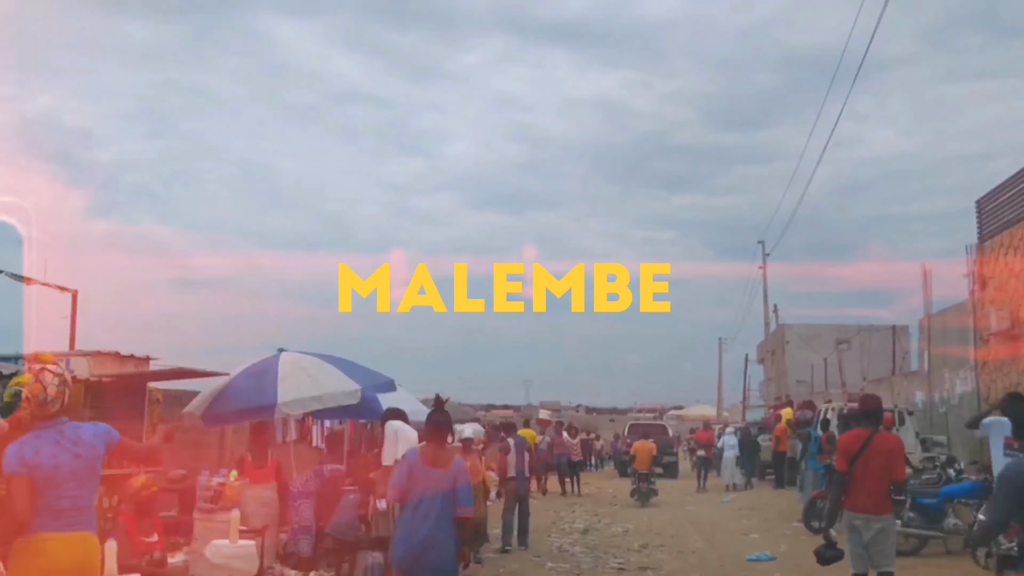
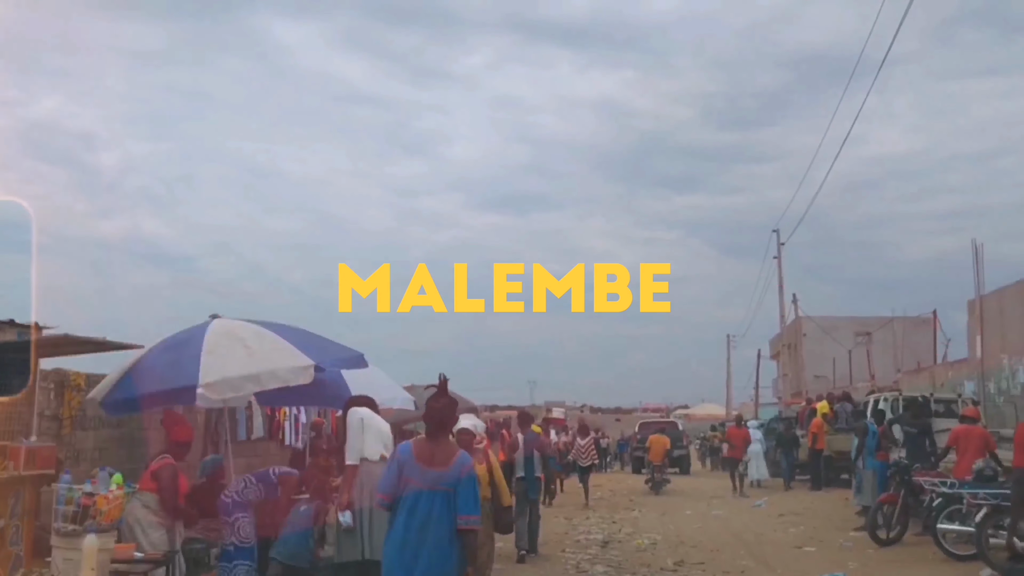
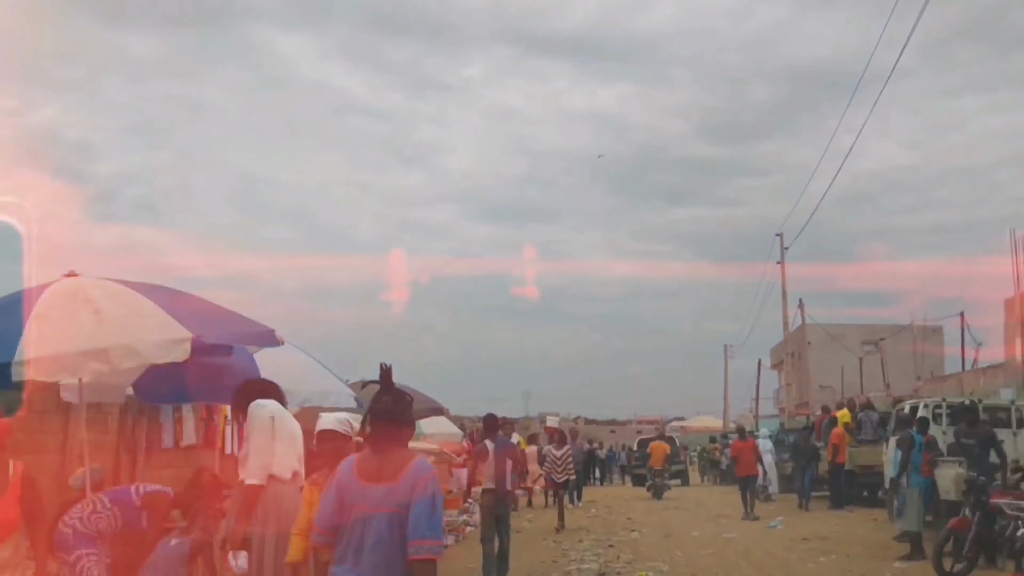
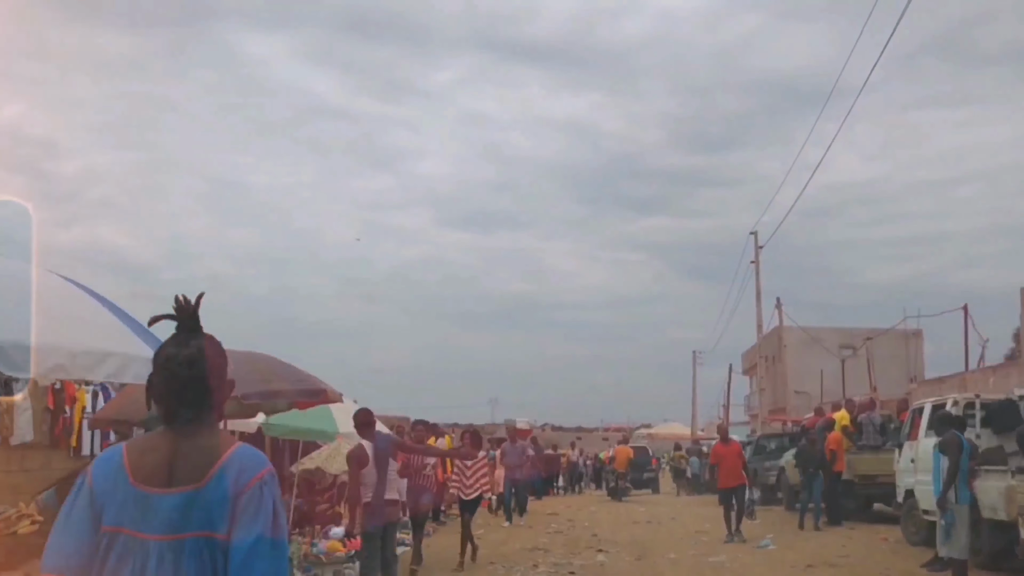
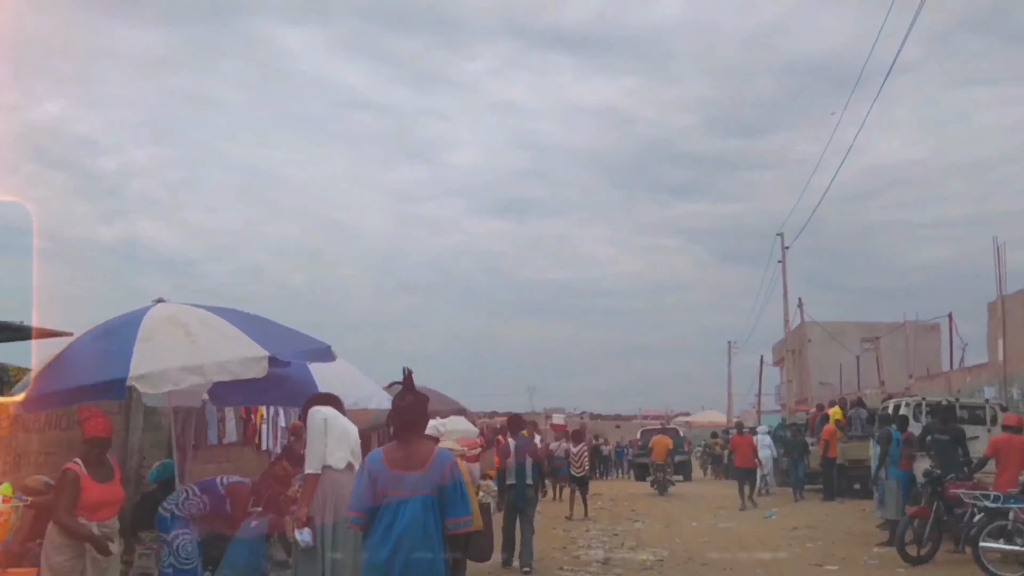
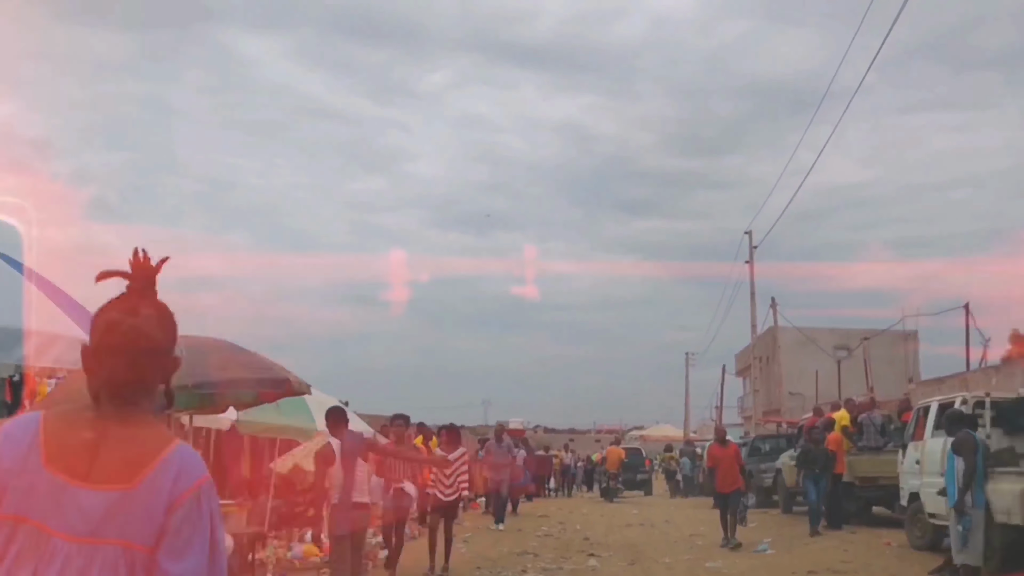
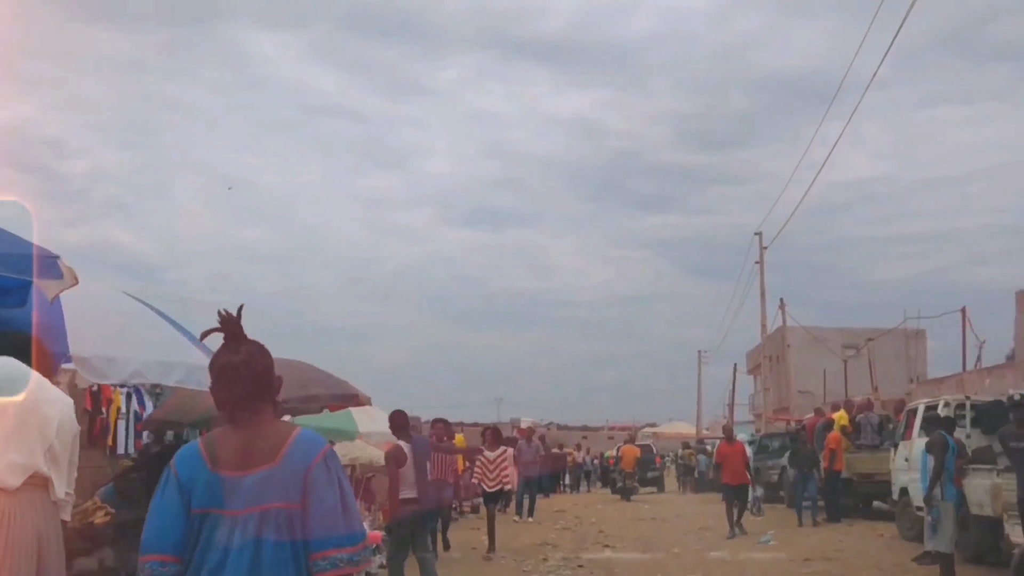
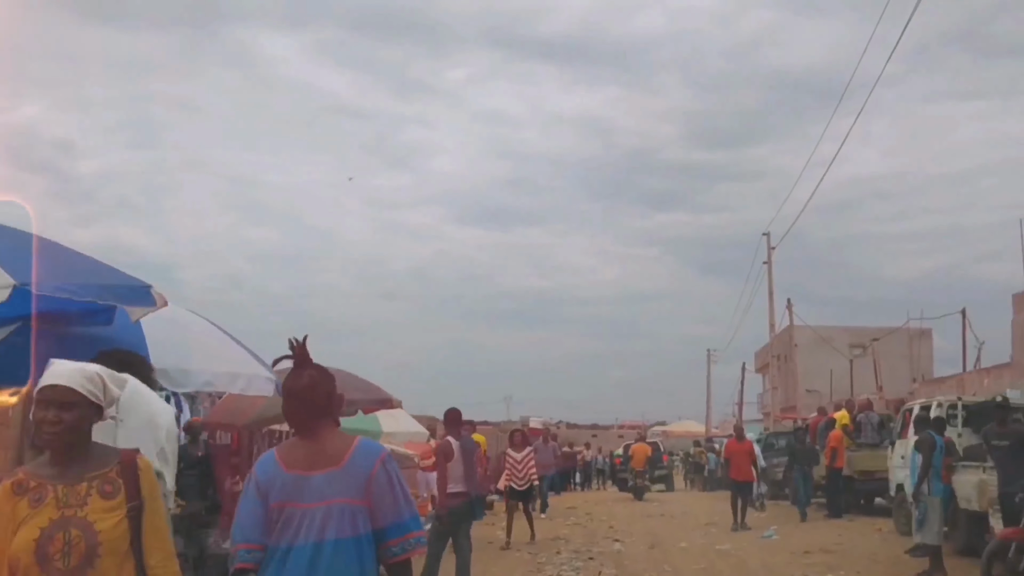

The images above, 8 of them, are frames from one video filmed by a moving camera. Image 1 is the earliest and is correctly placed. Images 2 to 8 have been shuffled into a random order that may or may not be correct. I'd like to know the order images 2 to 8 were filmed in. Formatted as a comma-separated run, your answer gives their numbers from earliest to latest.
2, 5, 3, 8, 7, 4, 6
